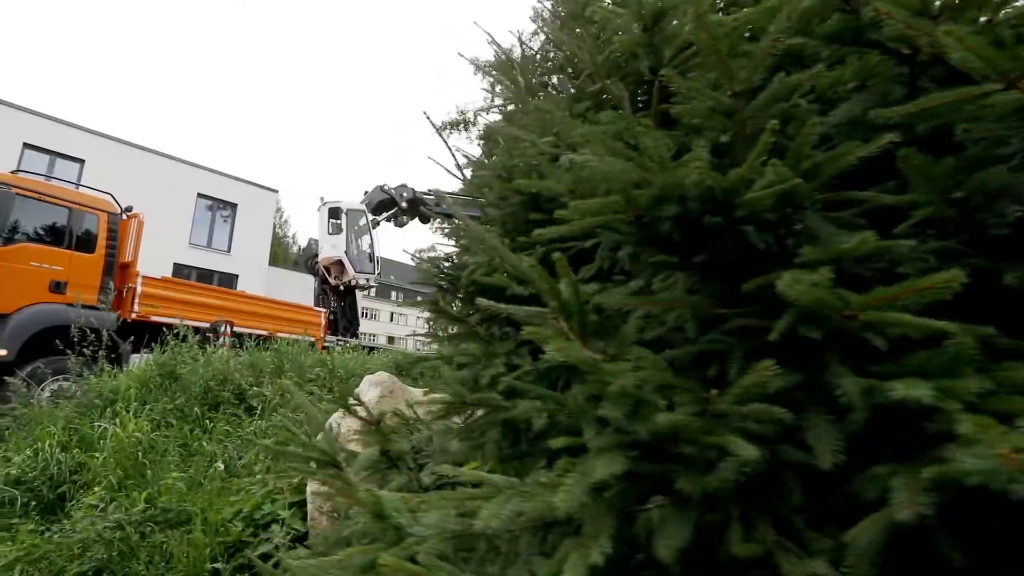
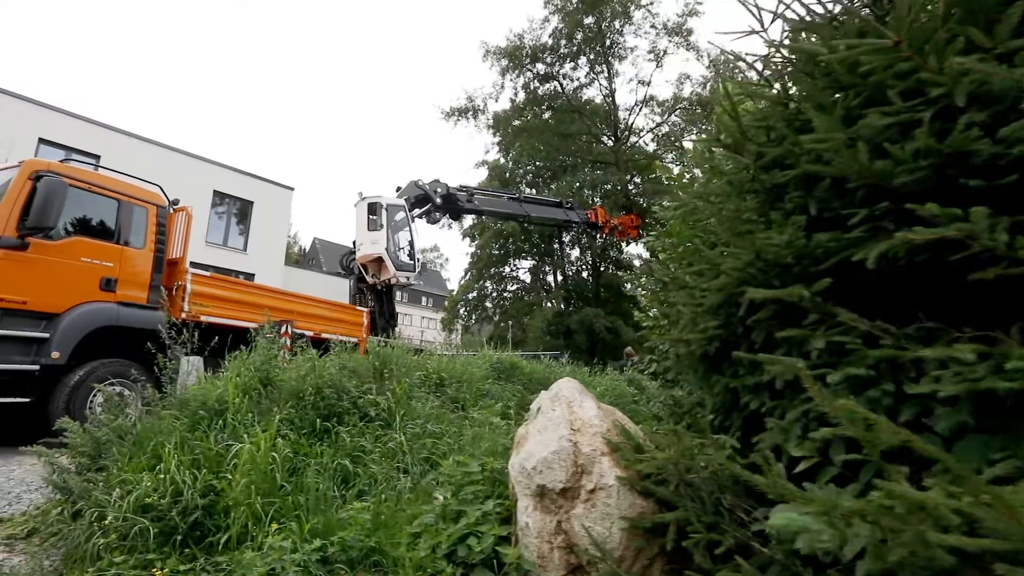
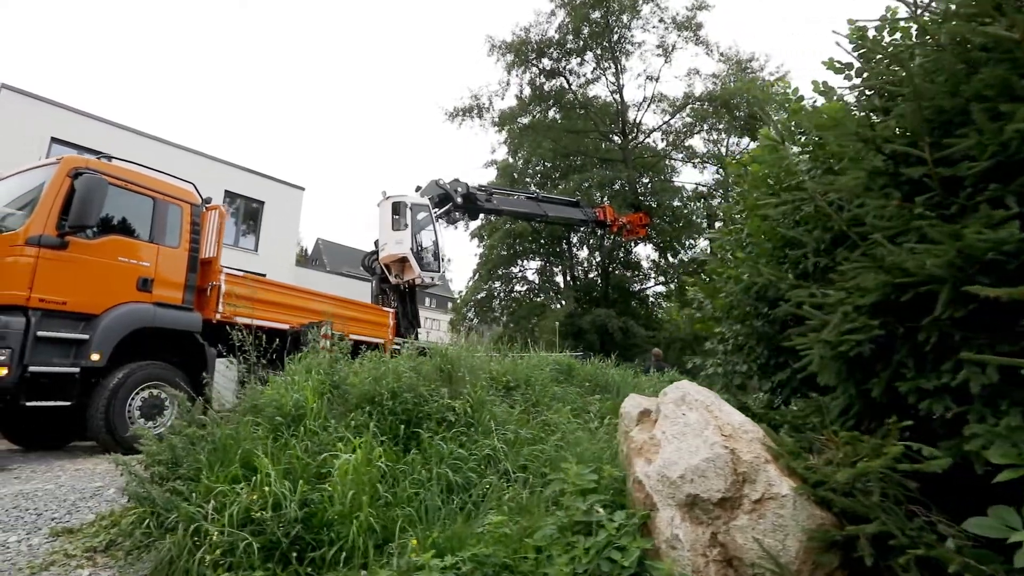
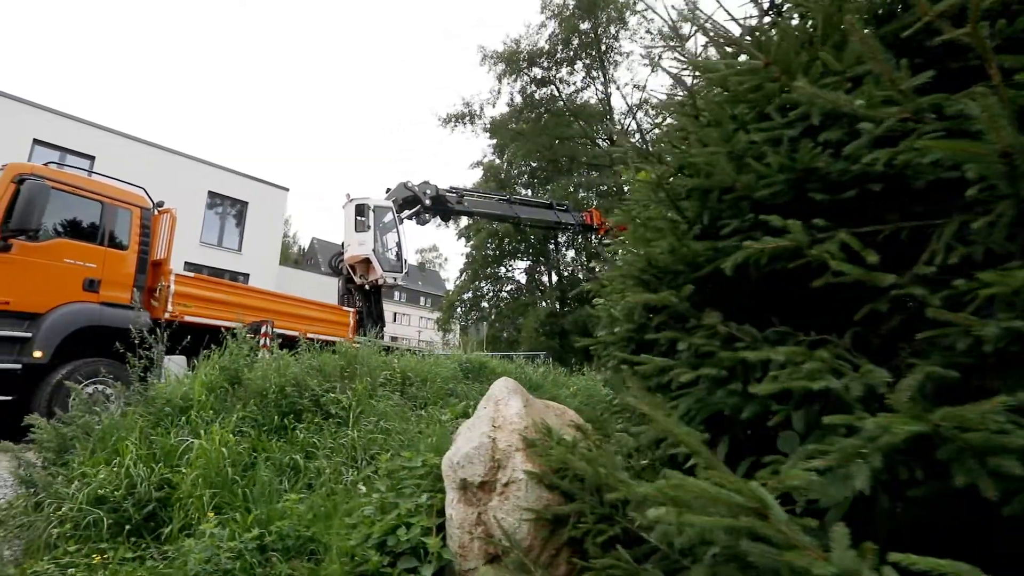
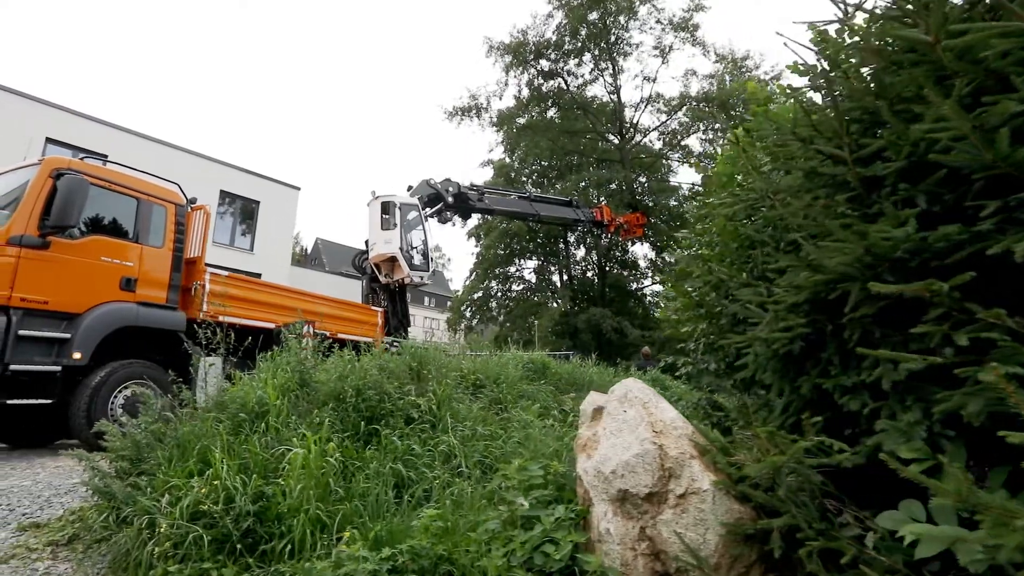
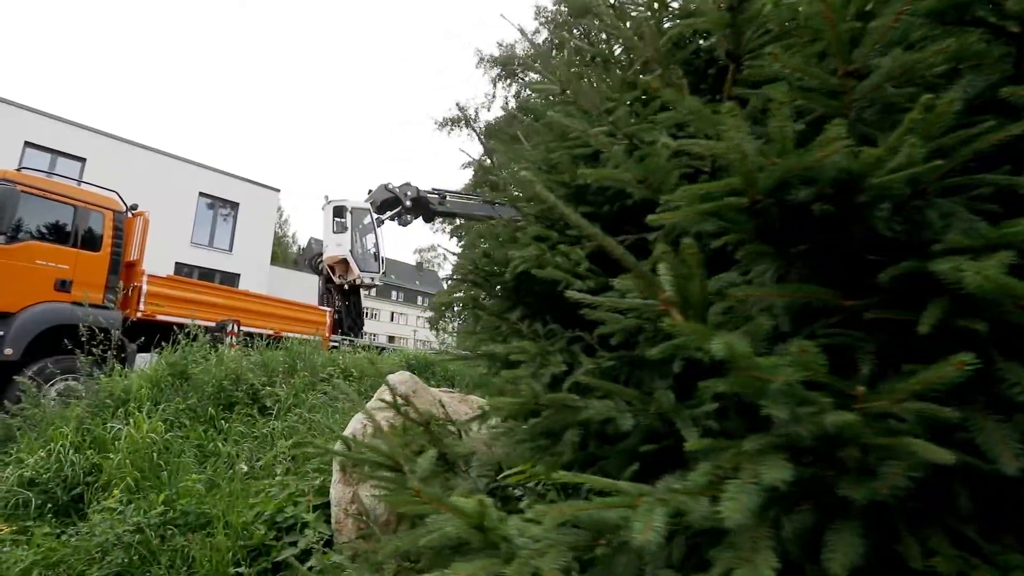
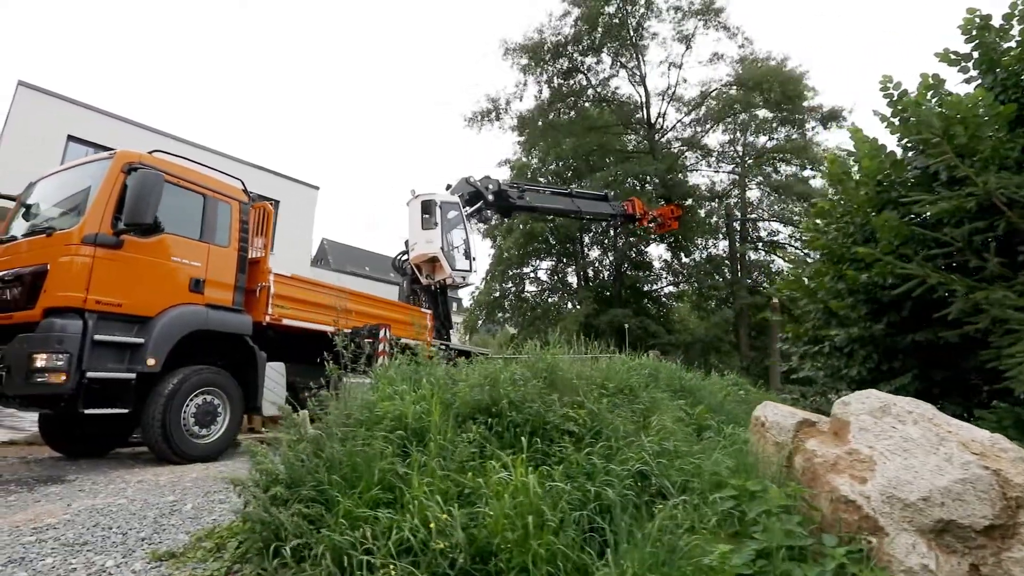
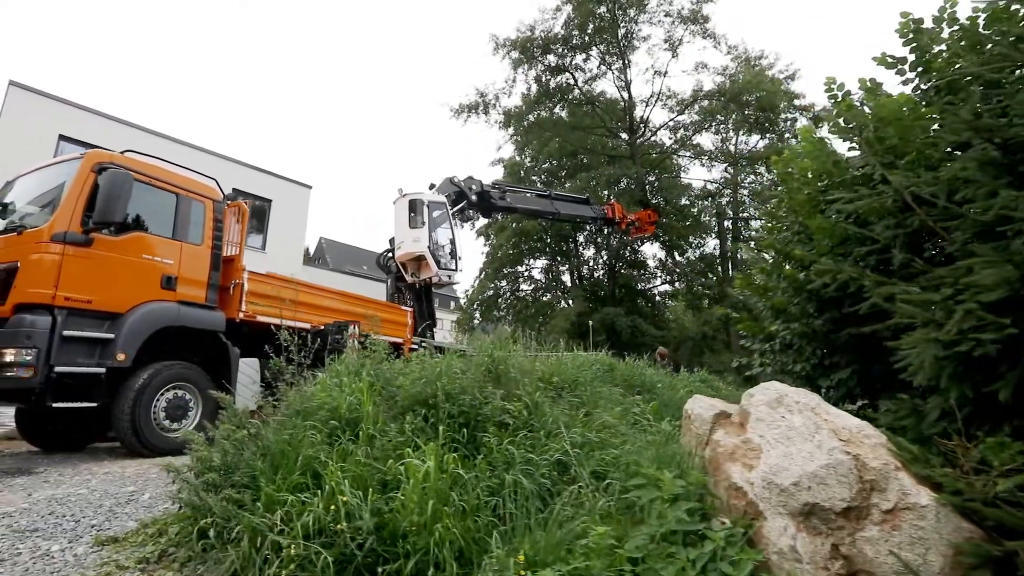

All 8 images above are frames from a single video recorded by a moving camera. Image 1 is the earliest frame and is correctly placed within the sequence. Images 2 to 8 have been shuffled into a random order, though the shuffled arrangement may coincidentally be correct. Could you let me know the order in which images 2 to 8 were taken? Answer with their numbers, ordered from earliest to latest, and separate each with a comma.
6, 4, 2, 5, 3, 8, 7
